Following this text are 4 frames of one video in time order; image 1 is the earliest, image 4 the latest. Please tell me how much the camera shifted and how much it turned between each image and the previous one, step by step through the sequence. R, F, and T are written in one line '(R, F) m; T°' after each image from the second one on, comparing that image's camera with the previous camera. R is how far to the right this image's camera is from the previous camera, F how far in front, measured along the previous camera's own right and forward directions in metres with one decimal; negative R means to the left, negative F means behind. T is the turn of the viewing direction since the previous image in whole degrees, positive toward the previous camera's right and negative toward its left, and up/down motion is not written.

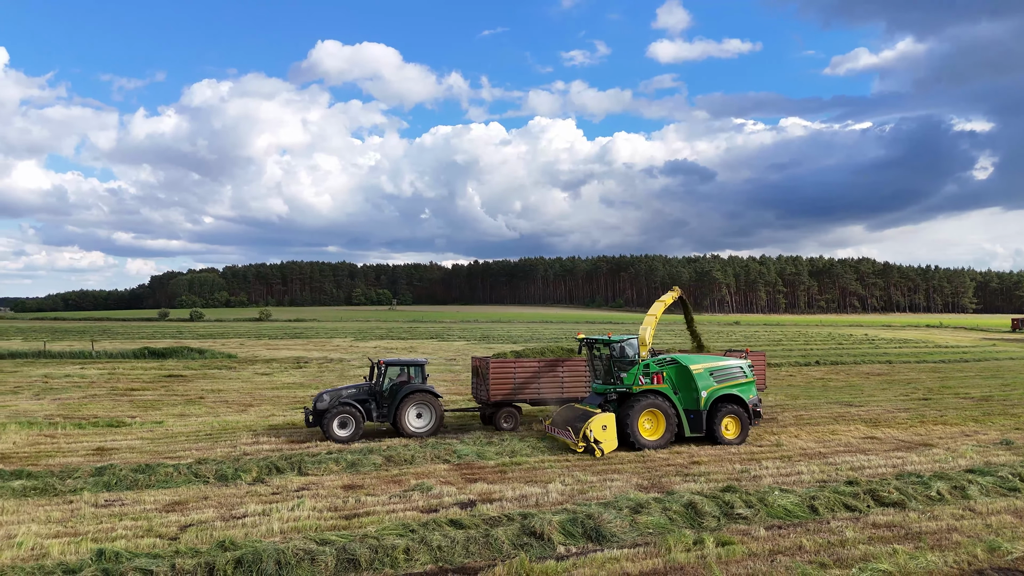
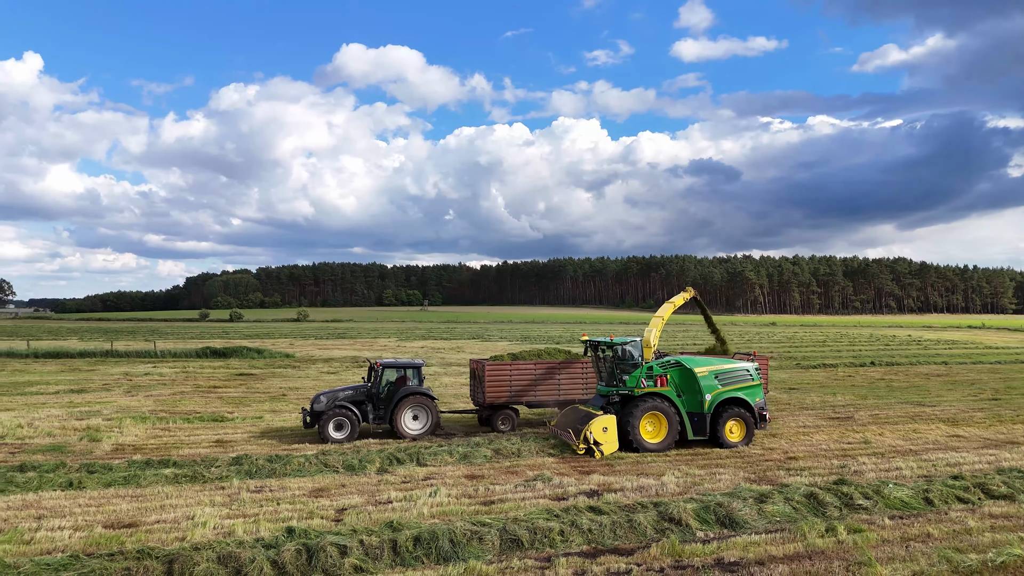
(-1.1, -0.5) m; -2°
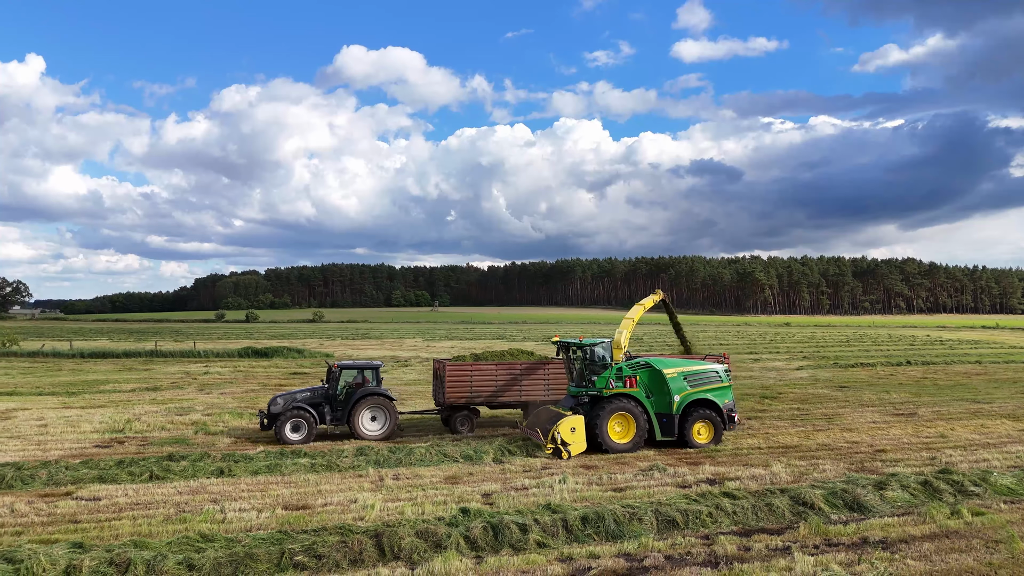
(-1.4, -0.6) m; -1°
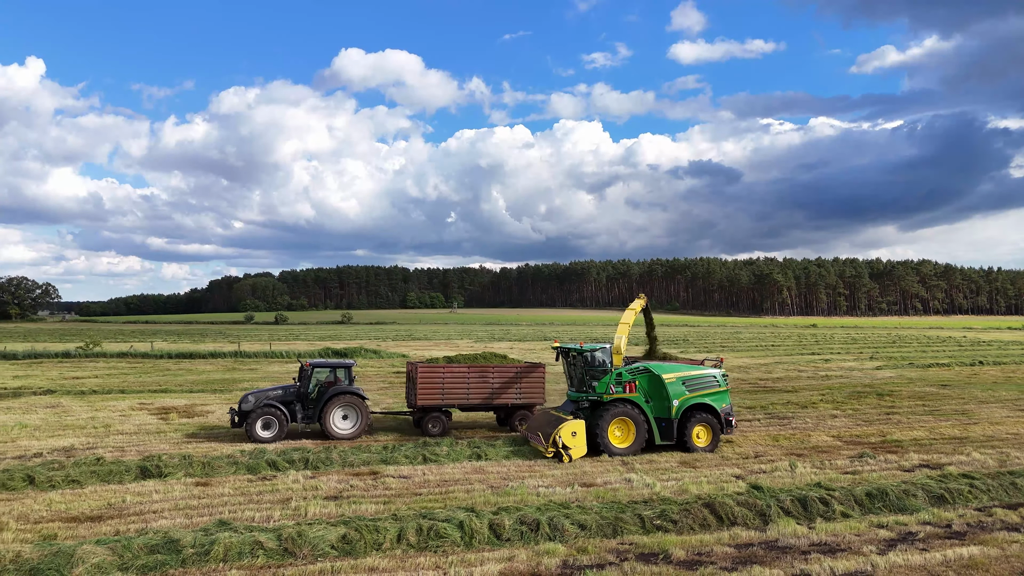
(-3.0, -1.1) m; -1°
